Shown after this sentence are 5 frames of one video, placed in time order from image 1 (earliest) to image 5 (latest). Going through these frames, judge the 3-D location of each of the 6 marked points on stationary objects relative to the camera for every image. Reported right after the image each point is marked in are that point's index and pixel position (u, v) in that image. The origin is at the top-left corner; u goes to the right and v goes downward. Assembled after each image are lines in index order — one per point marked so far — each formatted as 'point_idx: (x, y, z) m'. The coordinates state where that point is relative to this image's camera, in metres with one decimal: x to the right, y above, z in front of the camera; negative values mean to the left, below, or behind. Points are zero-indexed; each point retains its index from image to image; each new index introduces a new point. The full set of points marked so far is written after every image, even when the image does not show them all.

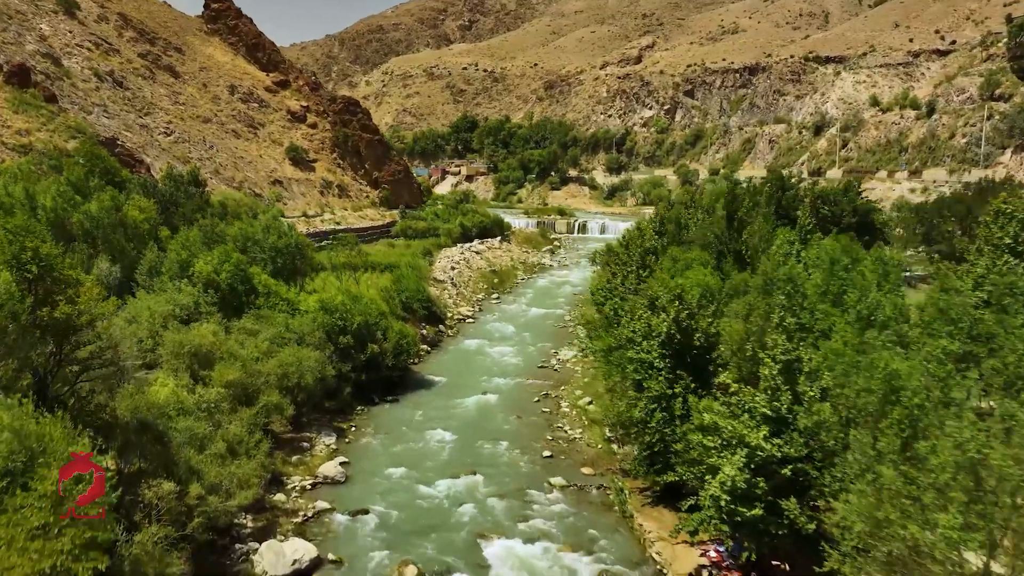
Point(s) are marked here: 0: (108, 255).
0: (-8.0, +0.7, +15.0) m
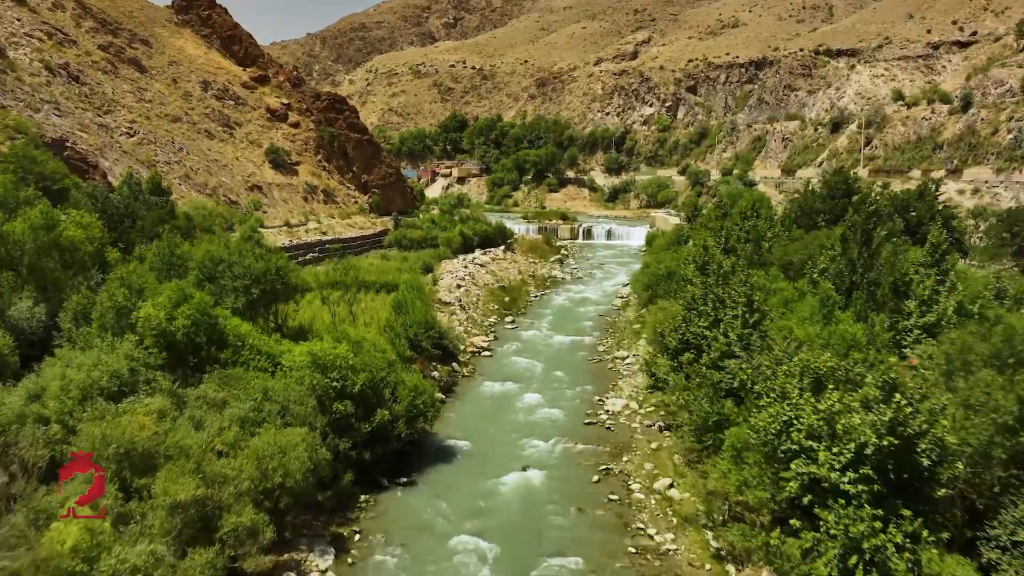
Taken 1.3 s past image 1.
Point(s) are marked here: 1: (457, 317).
0: (-7.3, 0.0, +11.5) m
1: (-1.4, -0.8, +19.8) m
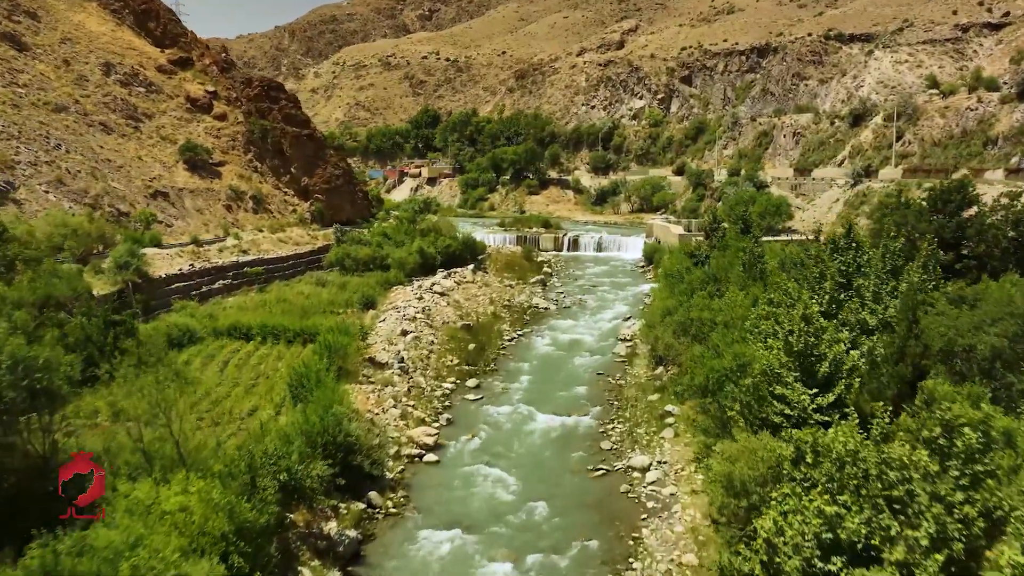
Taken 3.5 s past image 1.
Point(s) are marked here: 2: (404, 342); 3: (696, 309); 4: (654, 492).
0: (-7.8, -1.2, +5.1) m
1: (-2.1, -1.8, +13.5) m
2: (-2.4, -1.2, +16.7) m
3: (+3.3, -0.4, +13.5) m
4: (+1.9, -2.7, +10.2) m
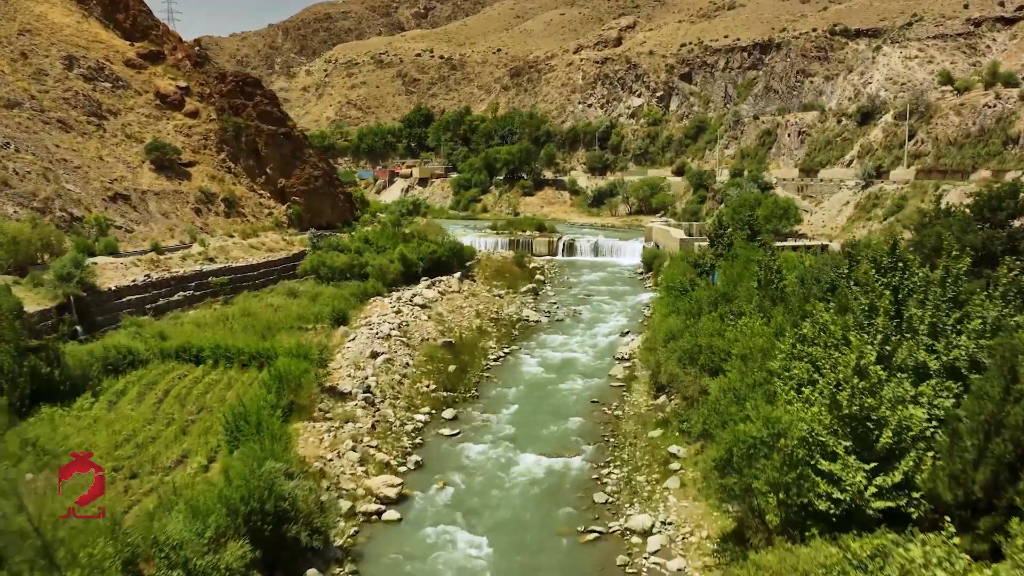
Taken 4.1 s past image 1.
0: (-8.1, -1.5, +3.2) m
1: (-2.4, -2.2, +11.6) m
2: (-2.7, -1.5, +14.8) m
3: (+3.0, -0.7, +11.6) m
4: (+1.6, -3.1, +8.3) m
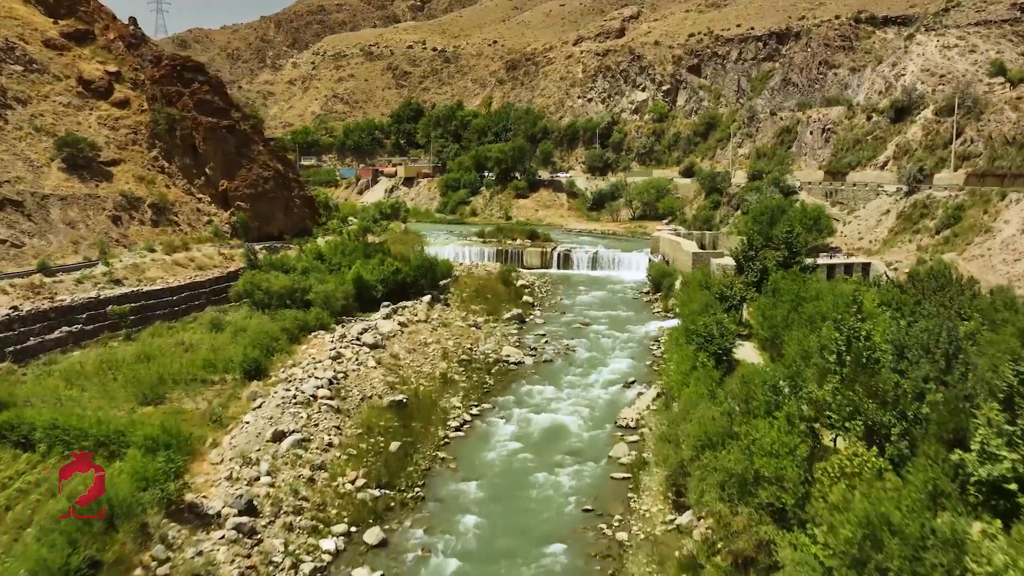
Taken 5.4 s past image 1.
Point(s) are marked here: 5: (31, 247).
0: (-8.7, -2.3, -1.2) m
1: (-3.0, -2.9, +7.2) m
2: (-3.3, -2.3, +10.5) m
3: (+2.4, -1.5, +7.3) m
4: (+1.0, -3.9, +4.0) m
5: (-11.8, +1.0, +18.6) m
